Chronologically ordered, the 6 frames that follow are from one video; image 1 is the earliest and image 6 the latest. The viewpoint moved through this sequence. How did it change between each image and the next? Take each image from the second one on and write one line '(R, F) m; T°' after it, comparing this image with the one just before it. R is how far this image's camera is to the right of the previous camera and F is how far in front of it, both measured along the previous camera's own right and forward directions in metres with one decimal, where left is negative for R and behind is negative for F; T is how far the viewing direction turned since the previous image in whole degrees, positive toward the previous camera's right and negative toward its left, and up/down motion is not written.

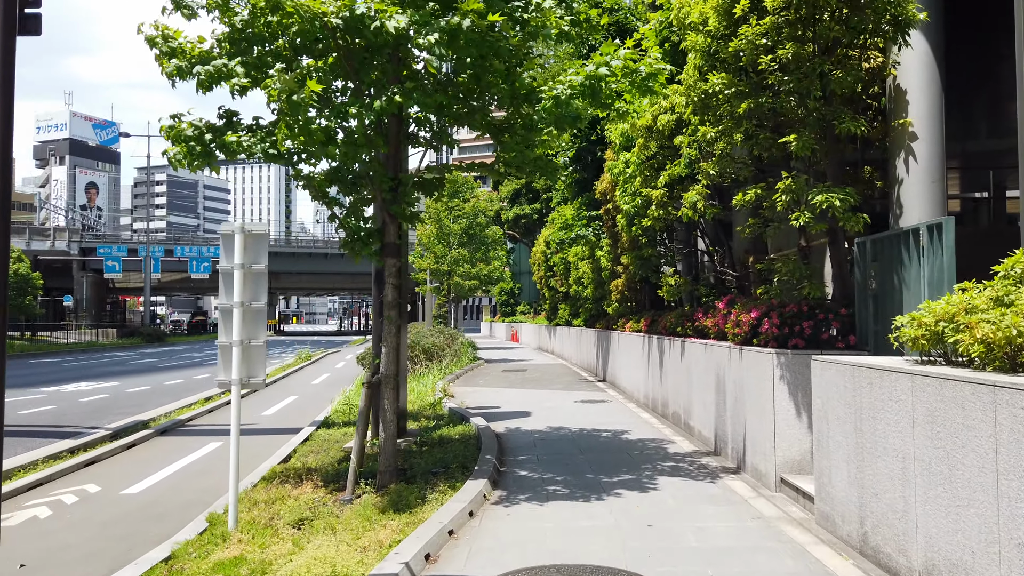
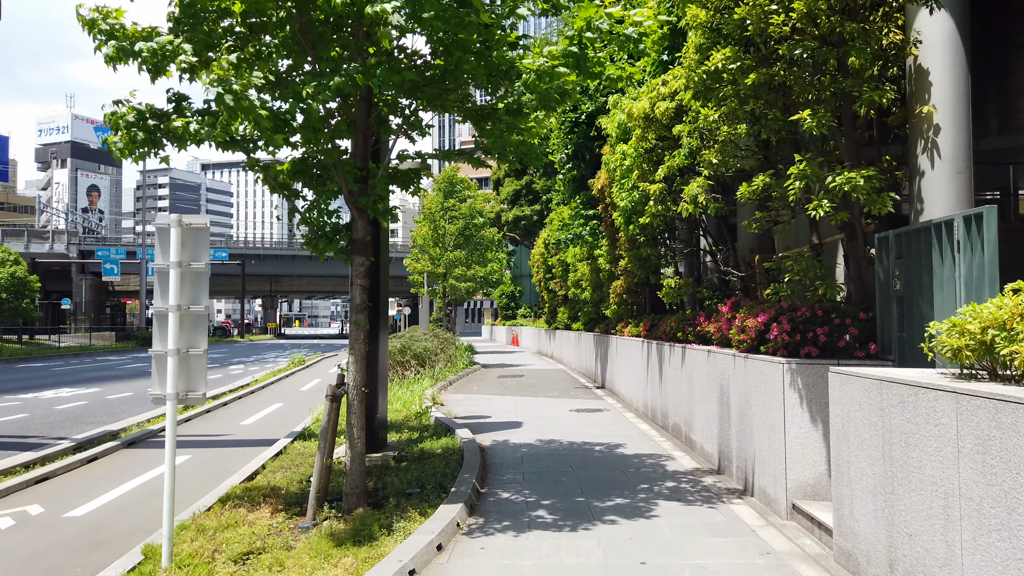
(+0.2, +0.8) m; 0°
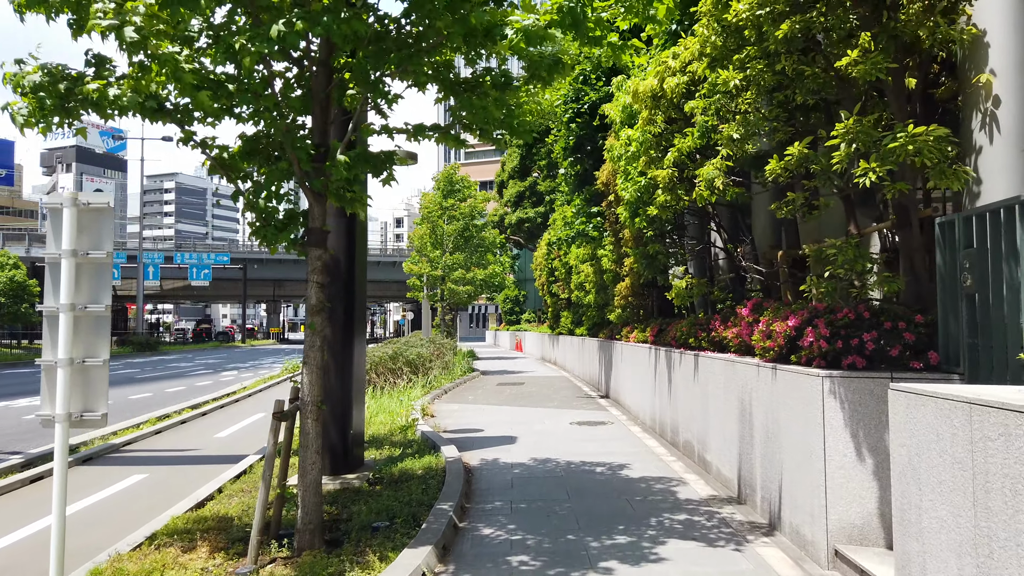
(+0.2, +1.2) m; 0°
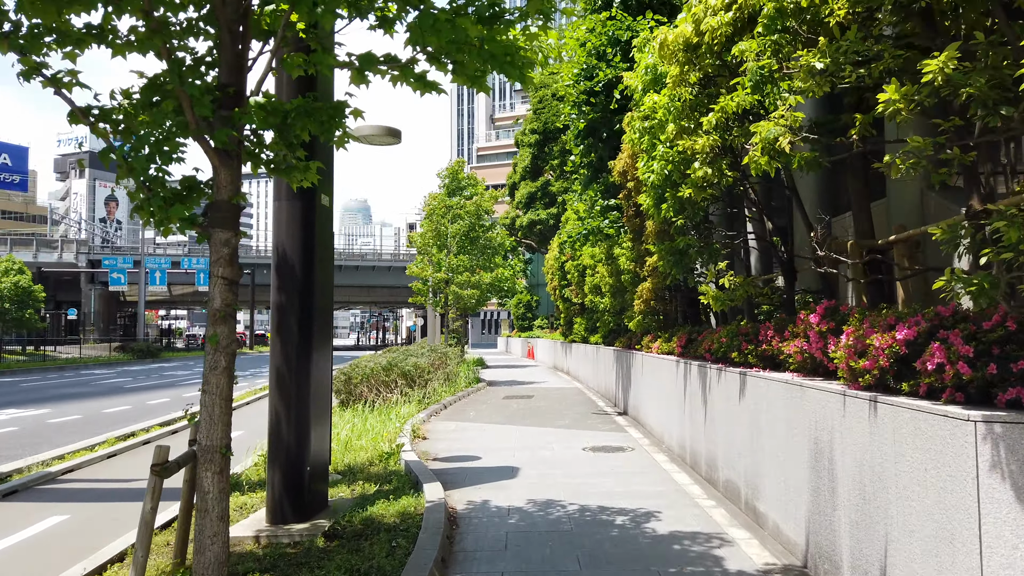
(+0.2, +1.9) m; -1°
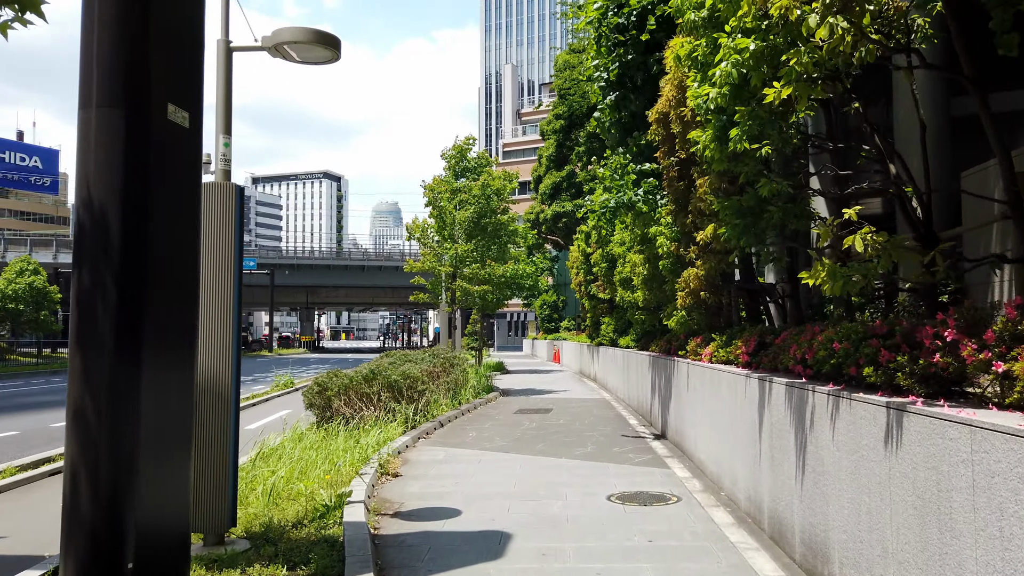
(+0.3, +3.1) m; -2°
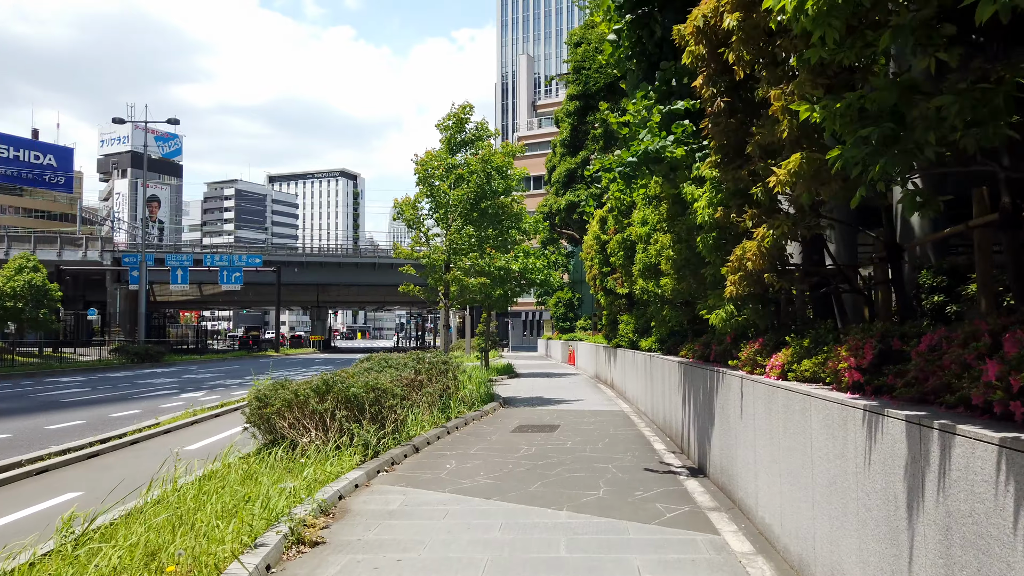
(+0.4, +2.9) m; -1°
